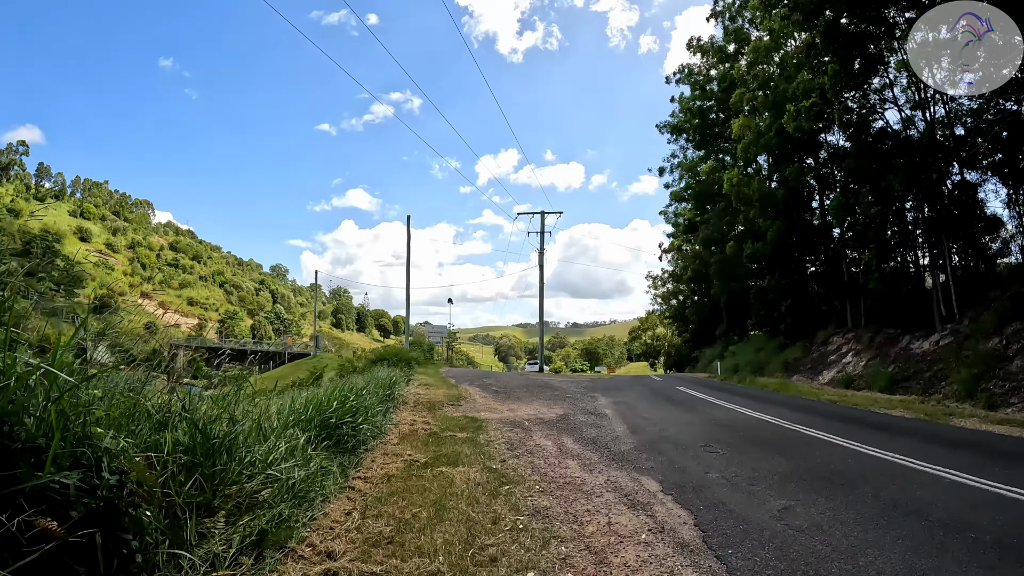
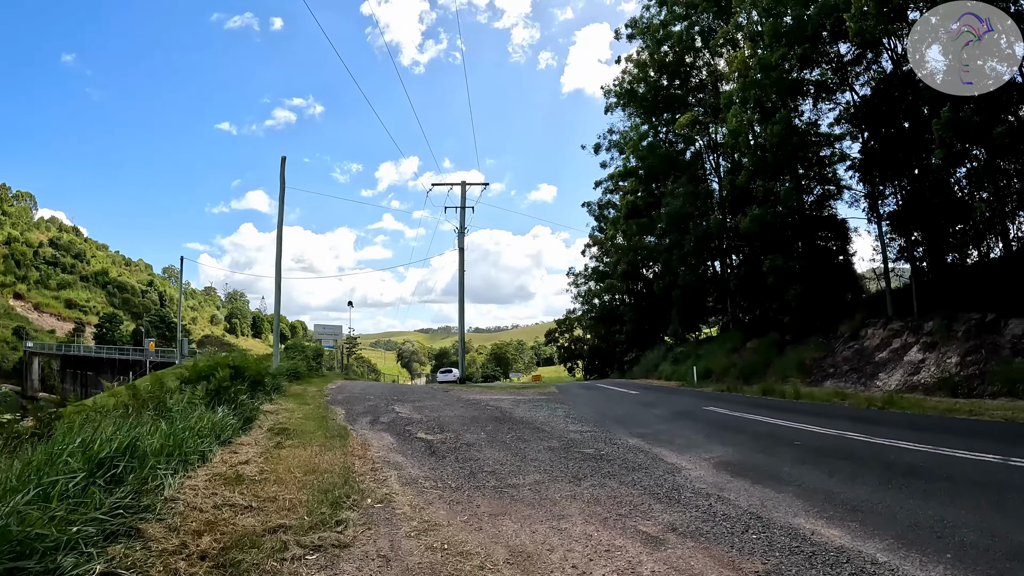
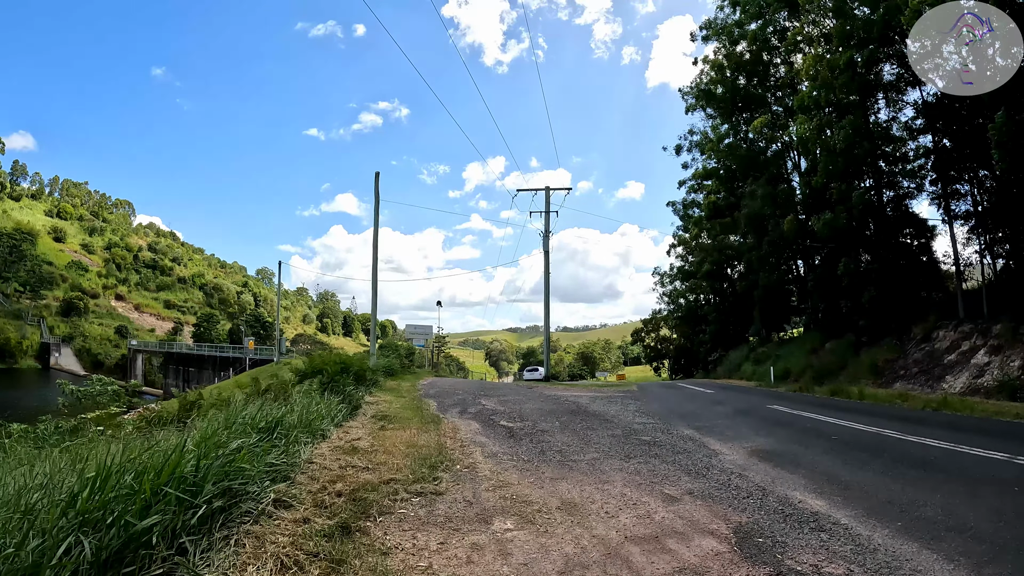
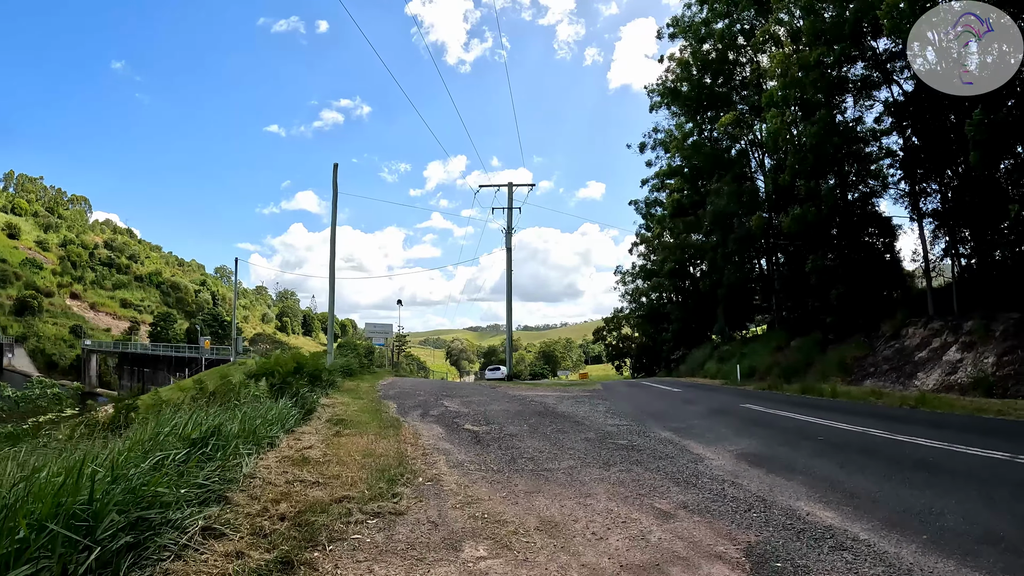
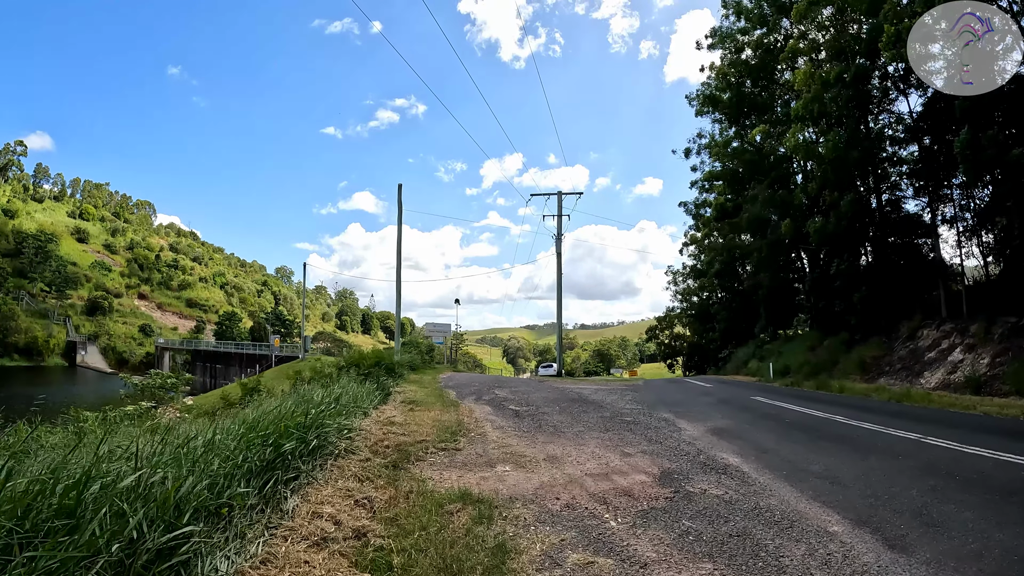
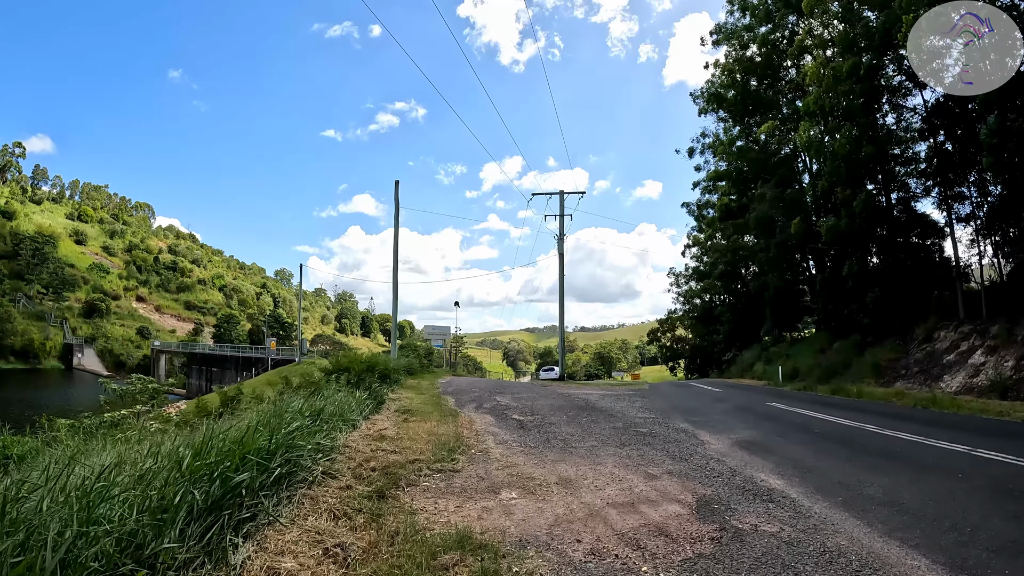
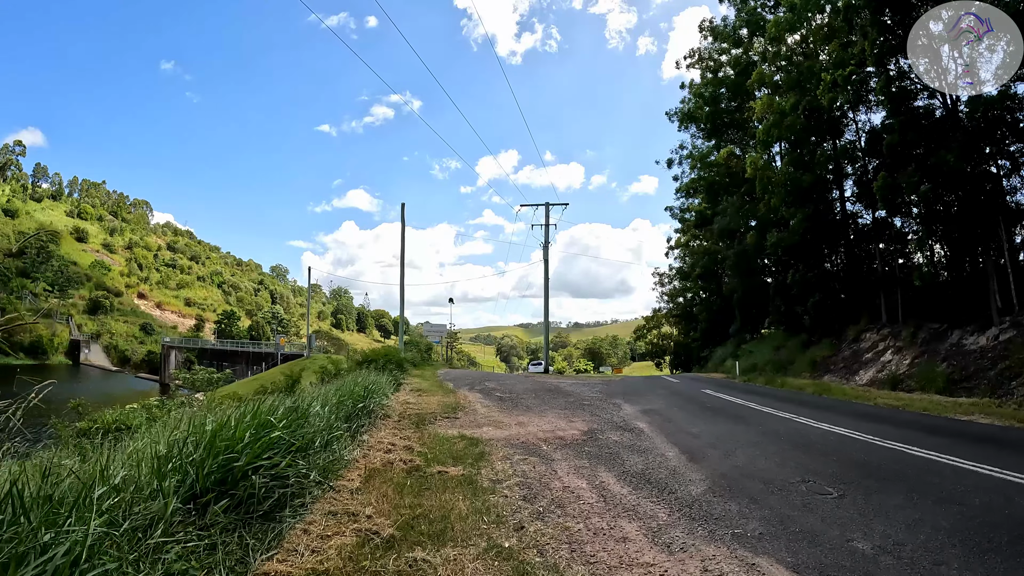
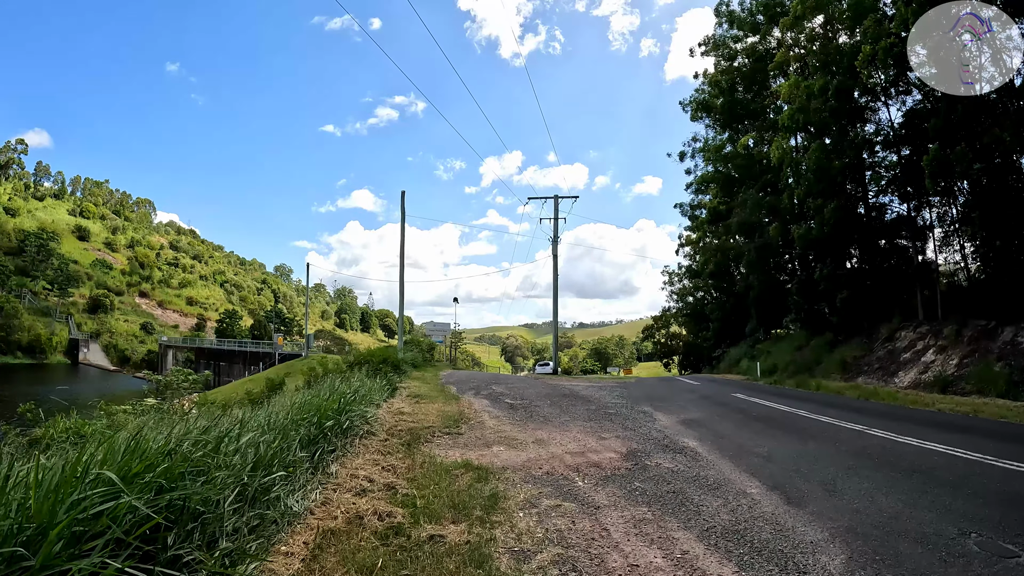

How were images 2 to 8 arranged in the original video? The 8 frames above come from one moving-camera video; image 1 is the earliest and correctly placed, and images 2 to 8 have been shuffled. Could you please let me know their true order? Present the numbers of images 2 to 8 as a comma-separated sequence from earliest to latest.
7, 8, 5, 6, 3, 4, 2
